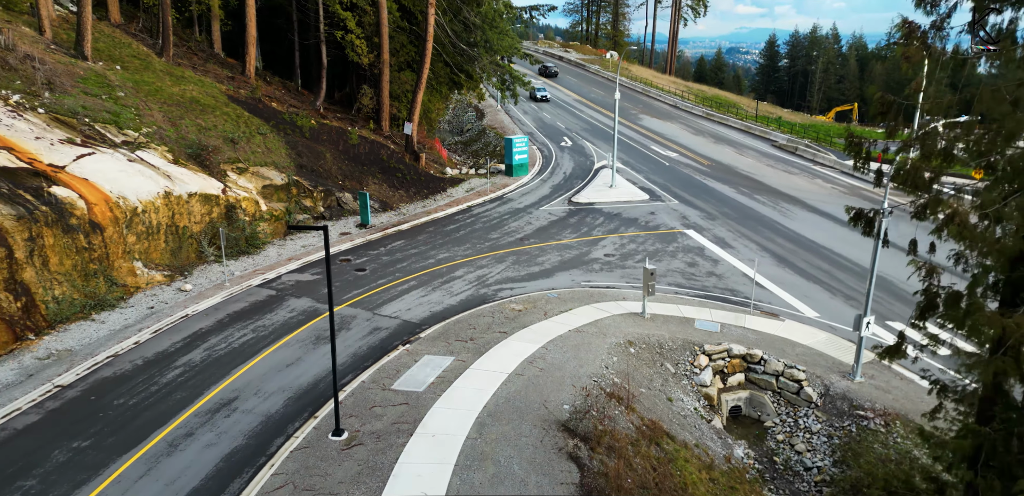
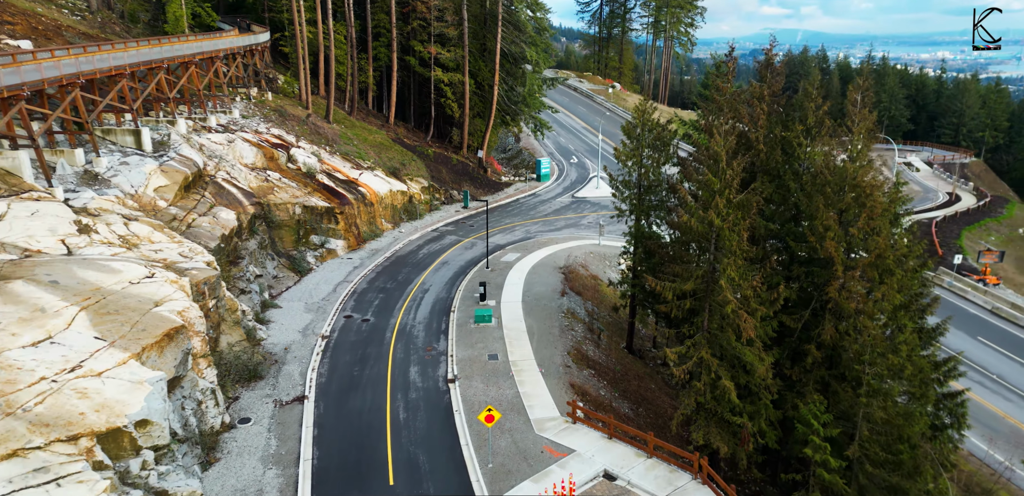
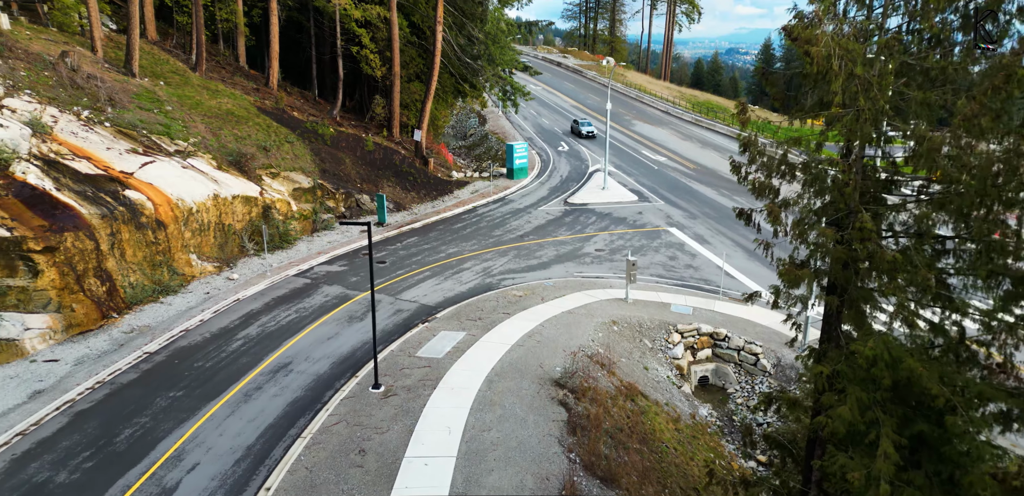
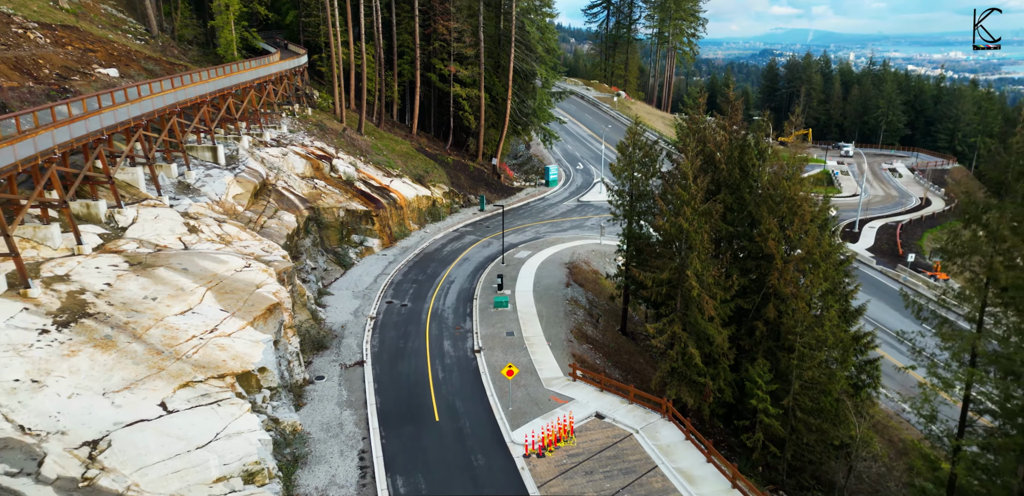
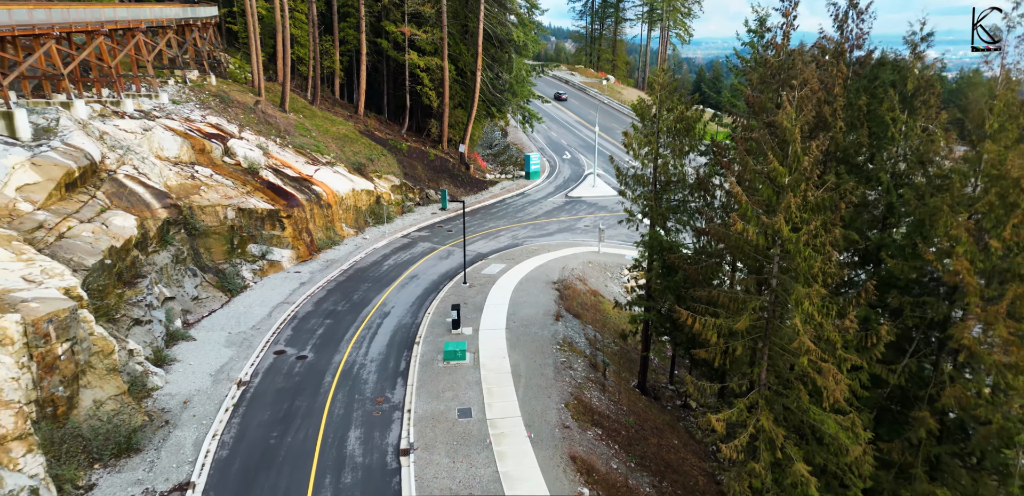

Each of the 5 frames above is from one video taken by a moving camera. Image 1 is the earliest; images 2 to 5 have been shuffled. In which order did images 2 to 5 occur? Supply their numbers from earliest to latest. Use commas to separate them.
3, 5, 2, 4
